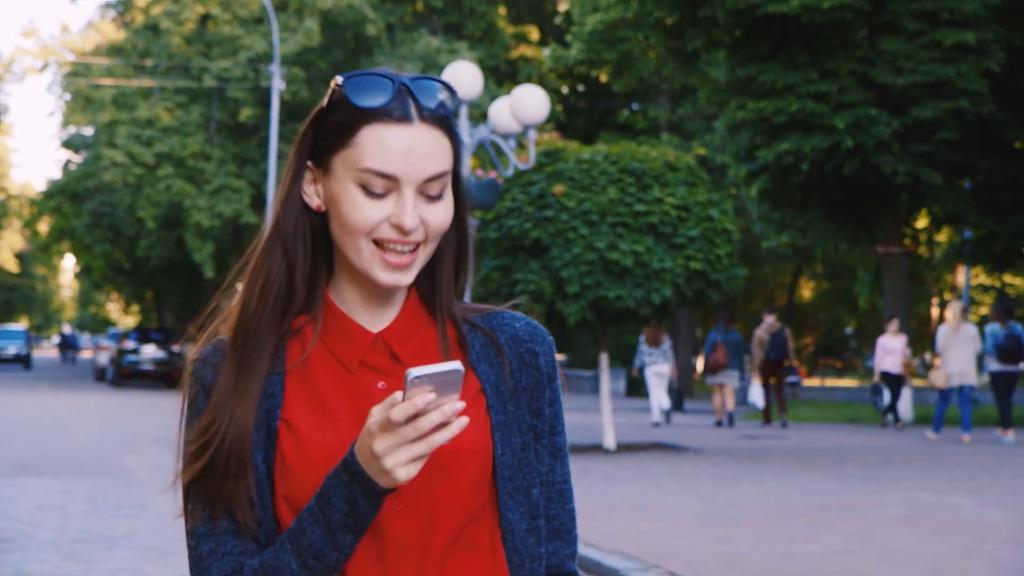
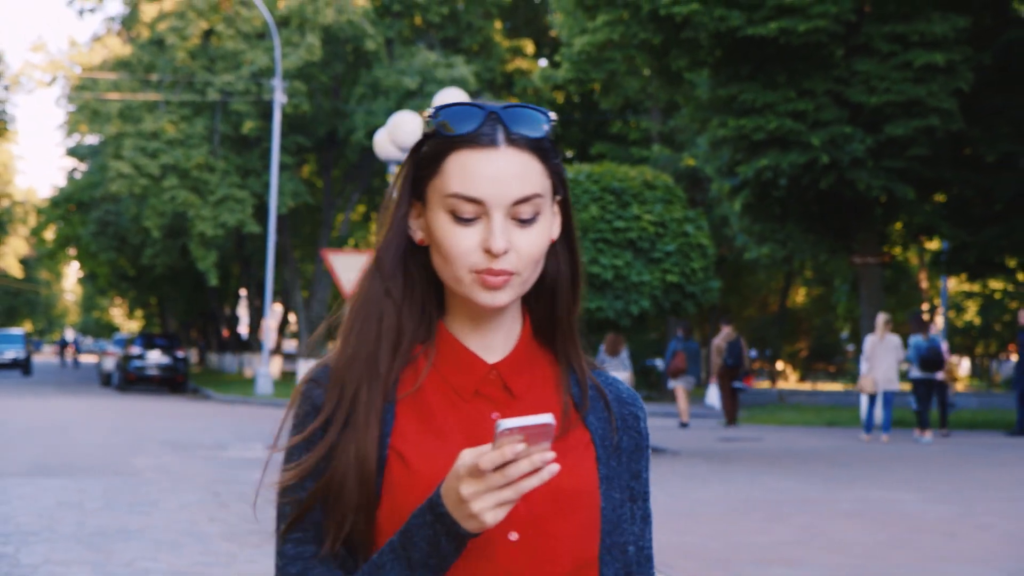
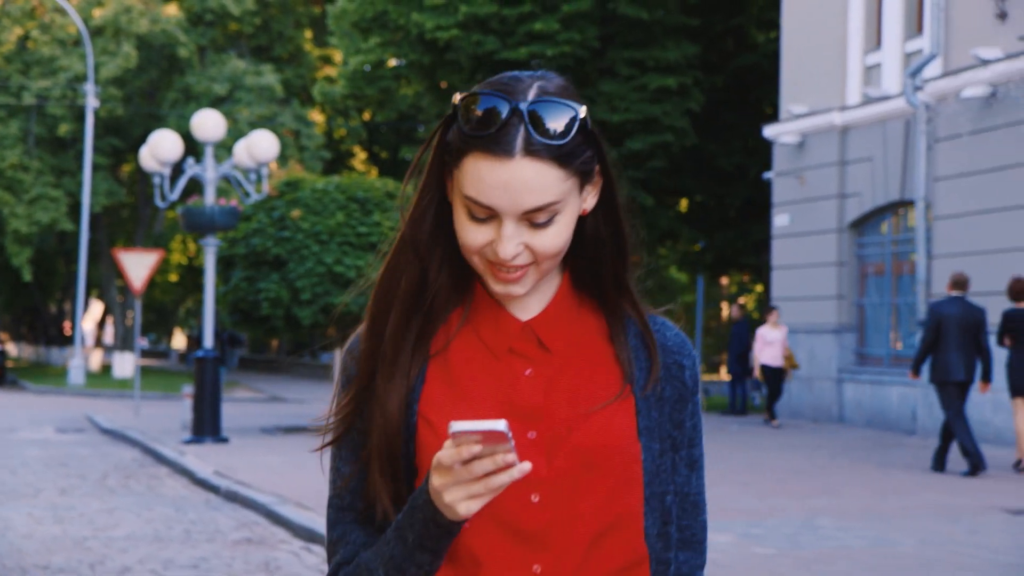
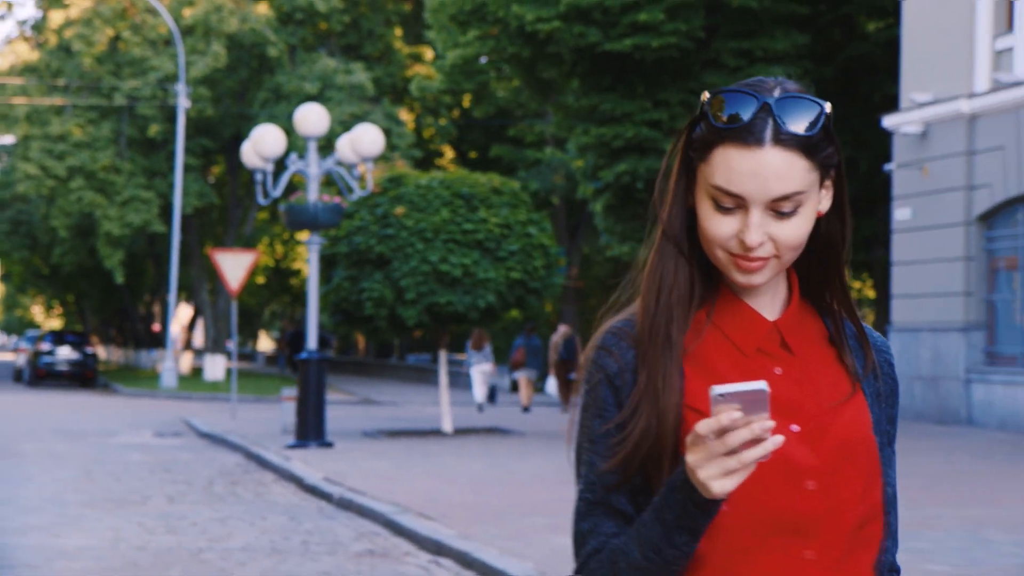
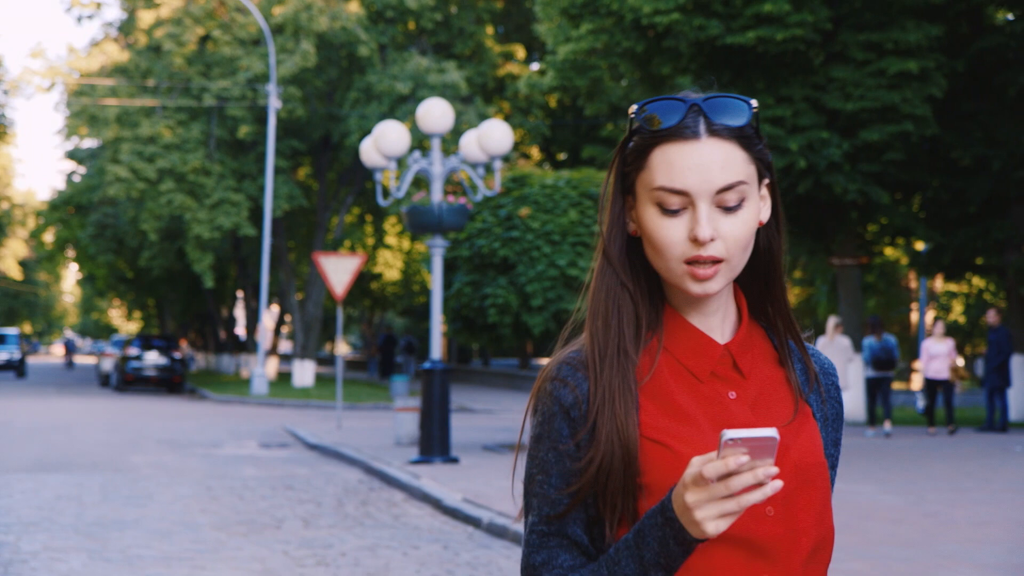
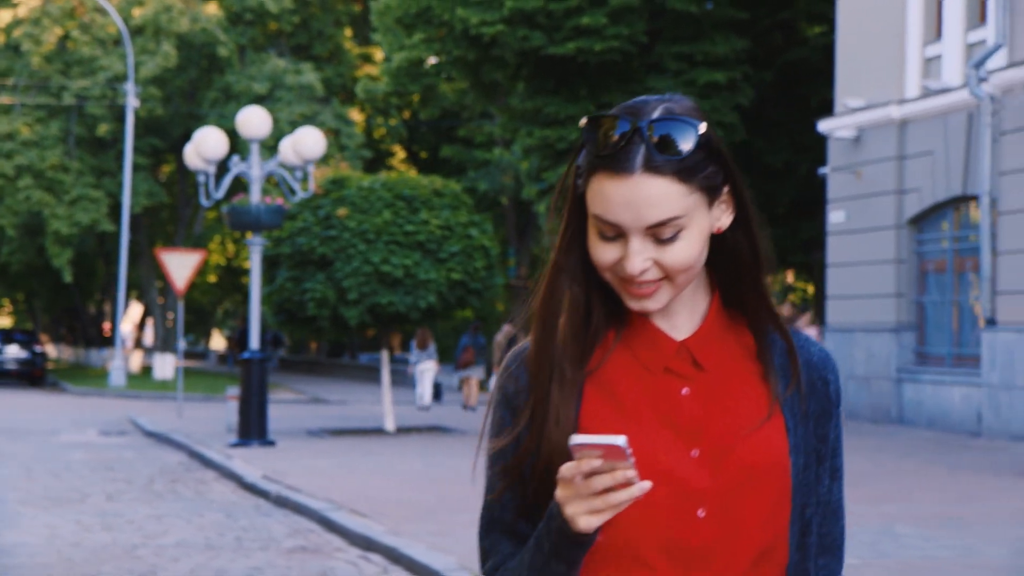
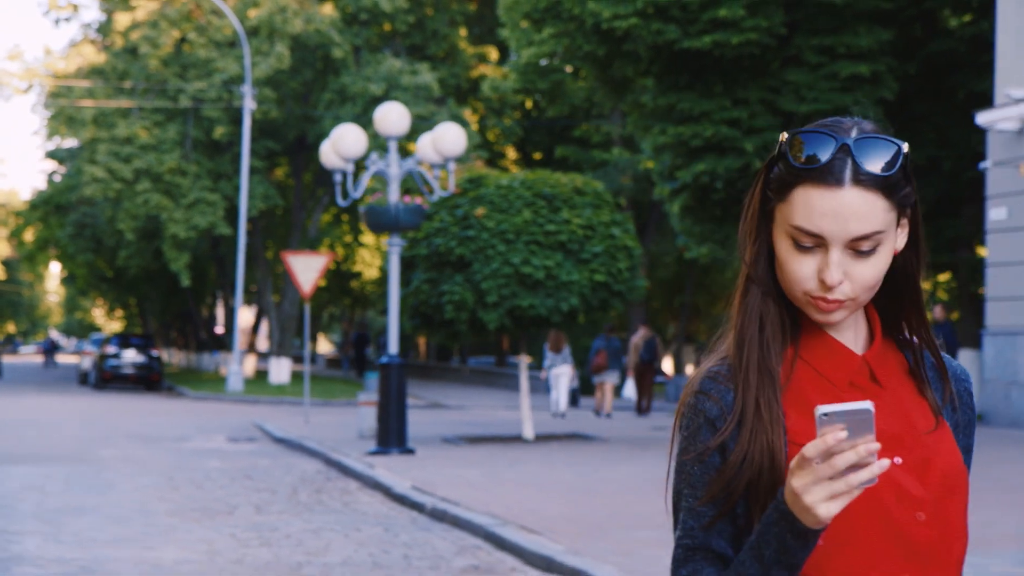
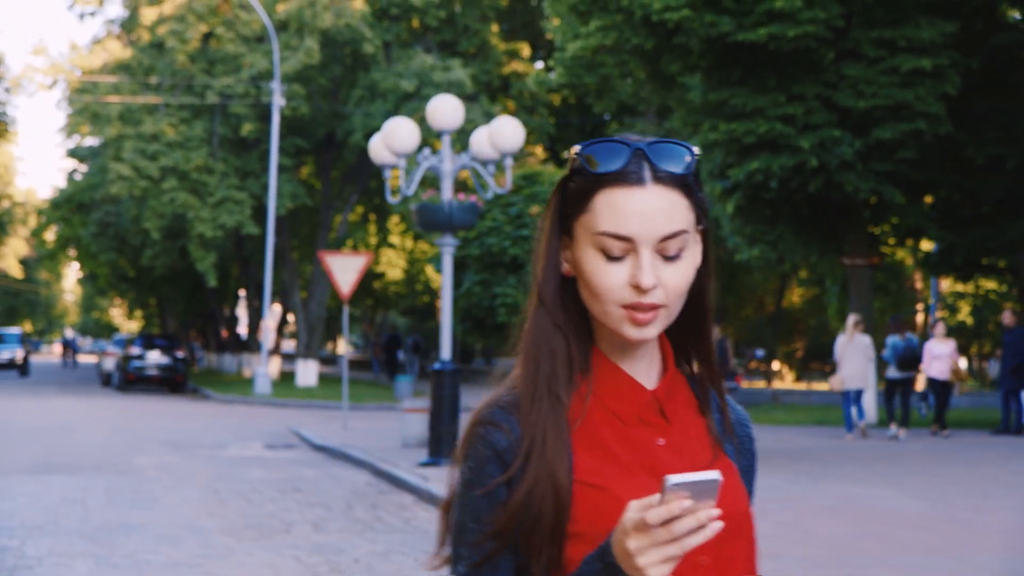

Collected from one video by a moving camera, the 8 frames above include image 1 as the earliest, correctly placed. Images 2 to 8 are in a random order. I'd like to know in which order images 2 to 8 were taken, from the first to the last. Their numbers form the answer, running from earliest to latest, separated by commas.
2, 8, 5, 7, 4, 6, 3
